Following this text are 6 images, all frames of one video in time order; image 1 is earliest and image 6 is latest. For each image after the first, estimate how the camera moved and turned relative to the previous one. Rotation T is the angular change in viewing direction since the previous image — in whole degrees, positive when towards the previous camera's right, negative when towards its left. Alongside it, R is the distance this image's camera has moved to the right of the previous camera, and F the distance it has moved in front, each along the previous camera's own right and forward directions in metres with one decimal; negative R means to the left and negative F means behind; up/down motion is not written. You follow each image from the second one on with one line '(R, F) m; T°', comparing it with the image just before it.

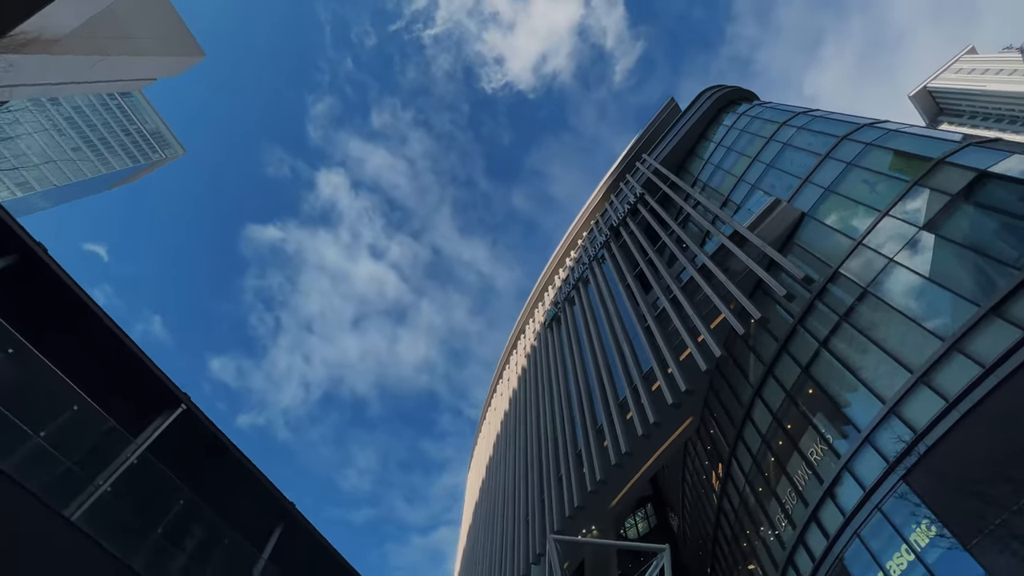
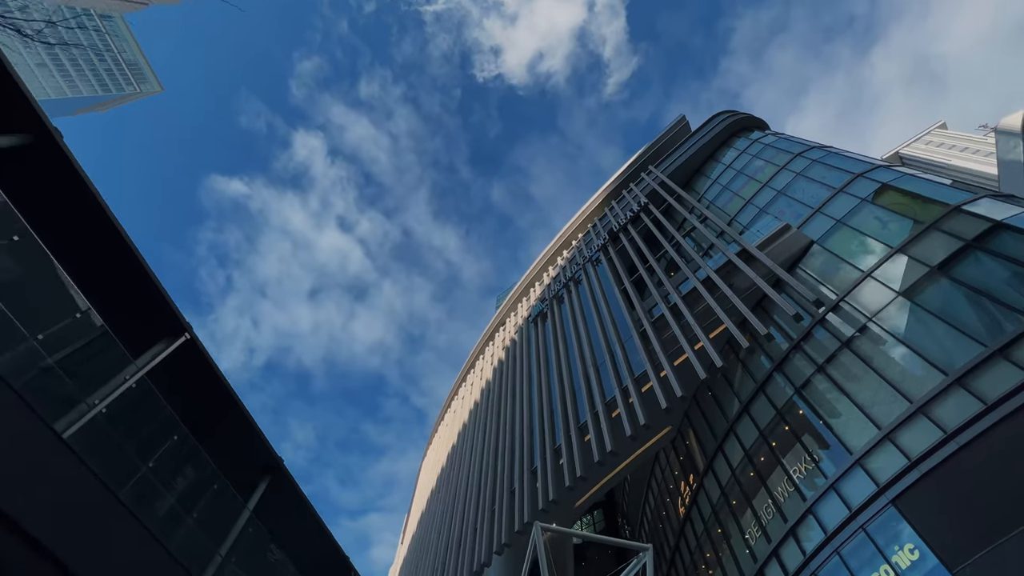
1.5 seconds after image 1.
(-1.9, +0.5) m; +5°
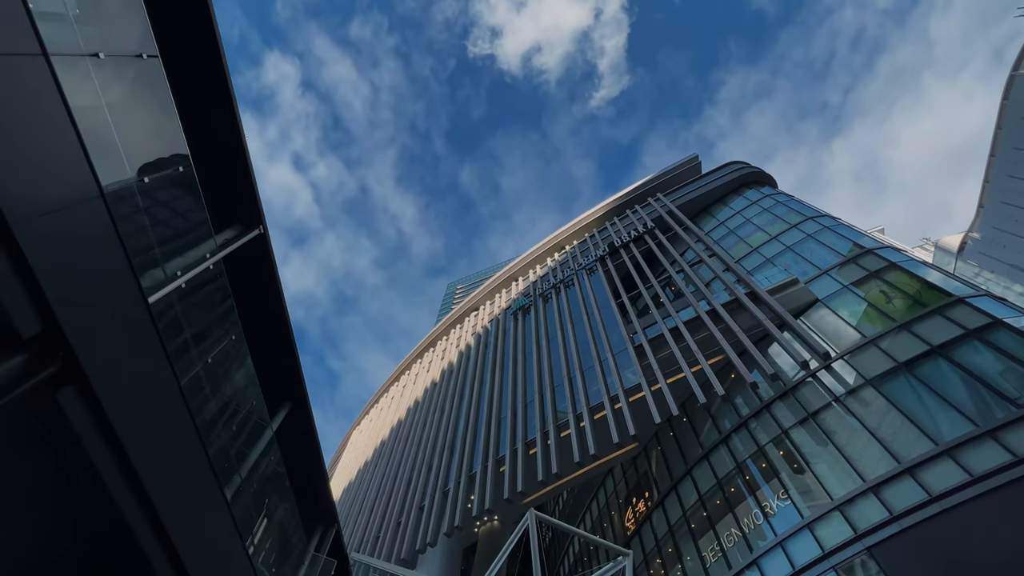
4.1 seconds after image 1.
(-3.5, +0.8) m; +9°
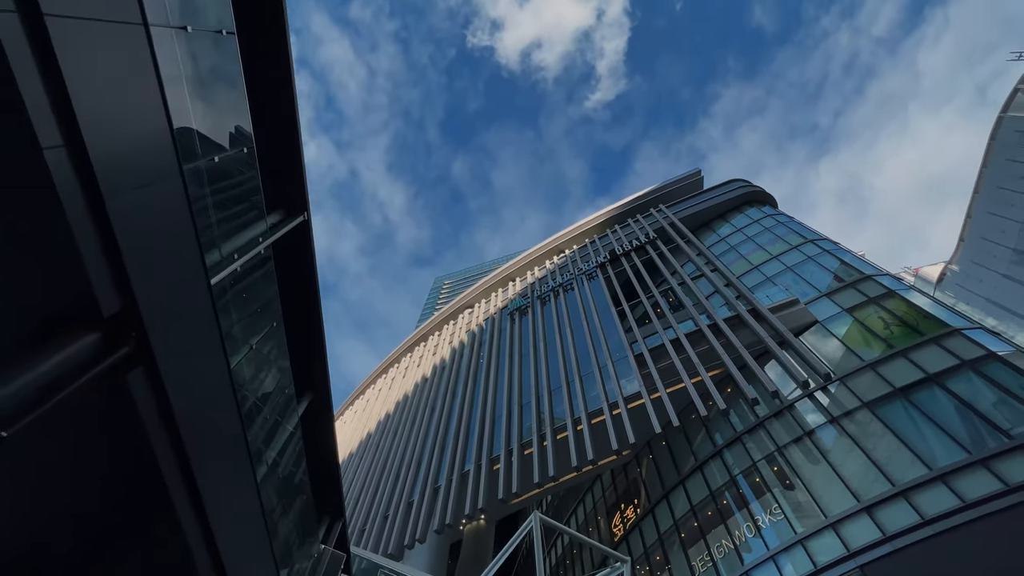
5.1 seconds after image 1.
(-1.2, +0.1) m; +3°
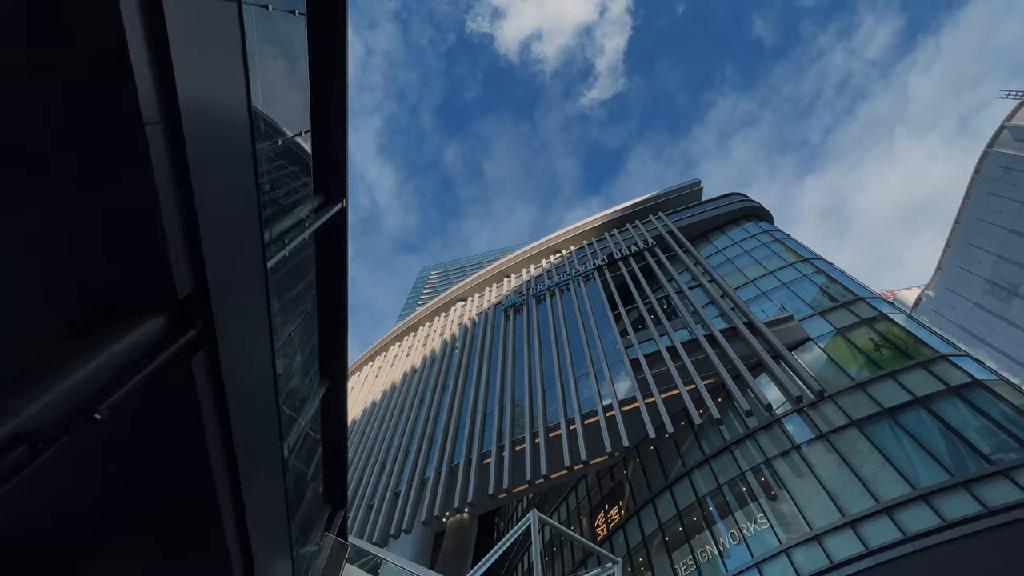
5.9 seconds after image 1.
(-1.0, +0.1) m; +3°
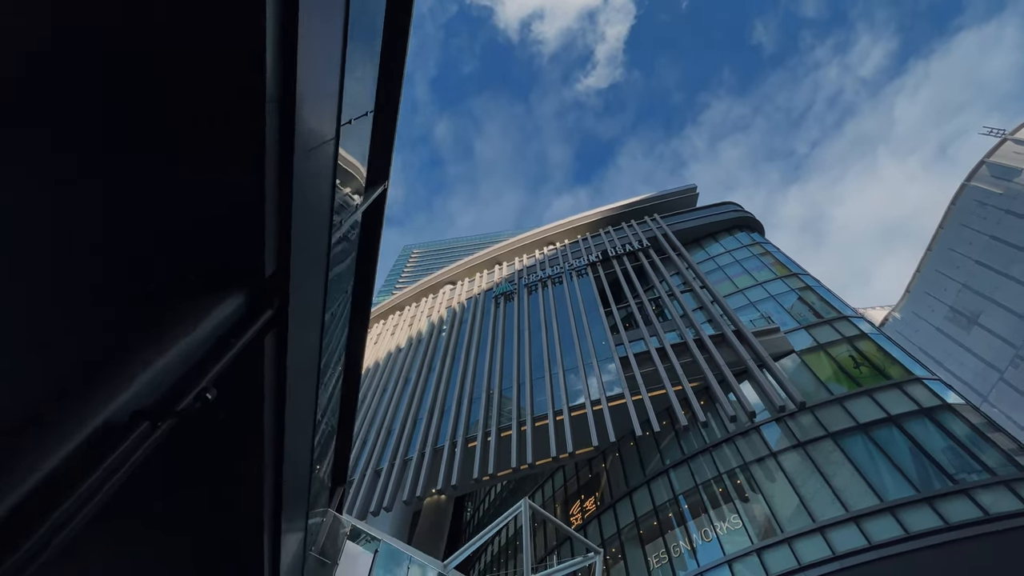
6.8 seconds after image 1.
(-1.0, 0.0) m; +3°
